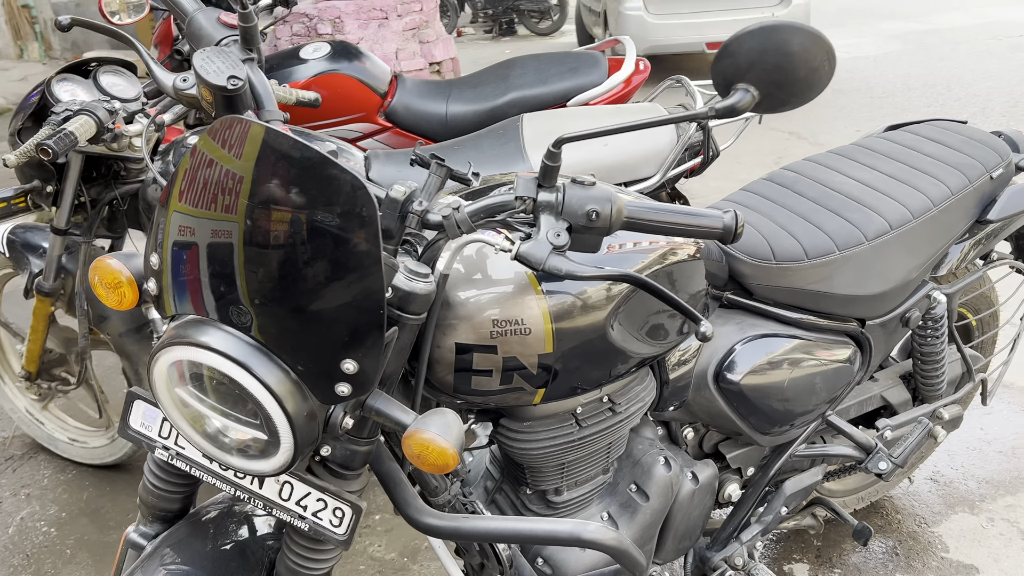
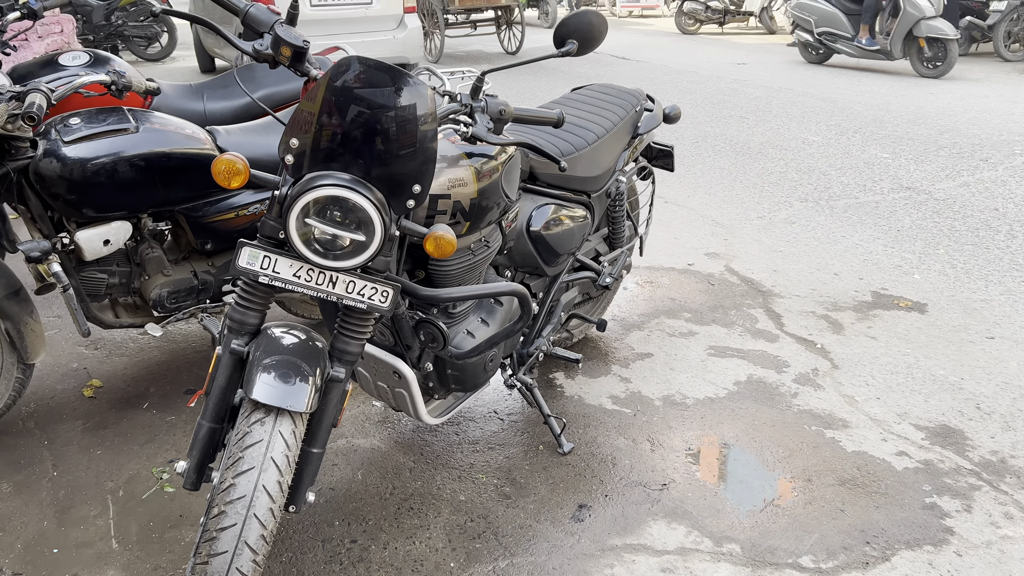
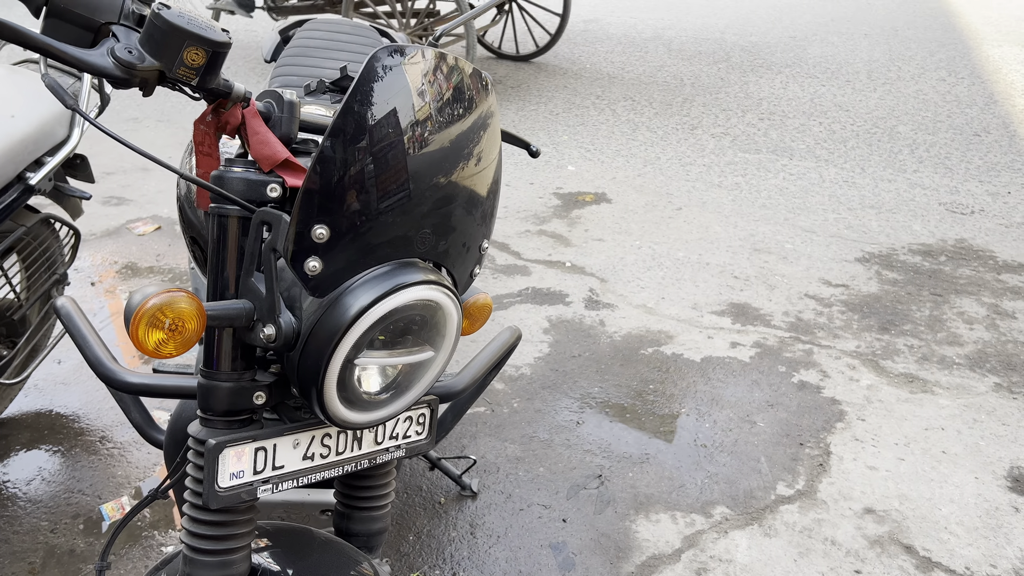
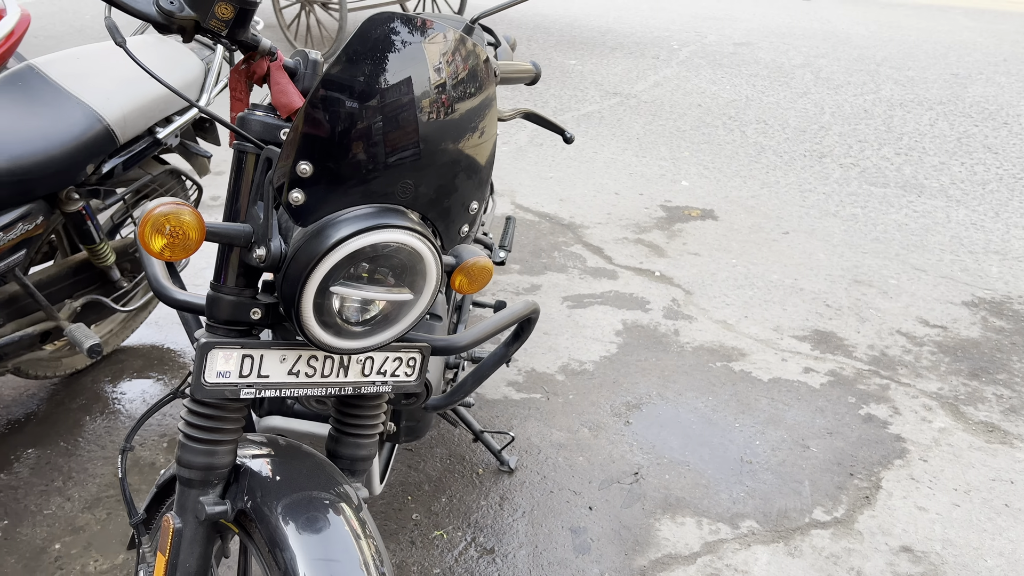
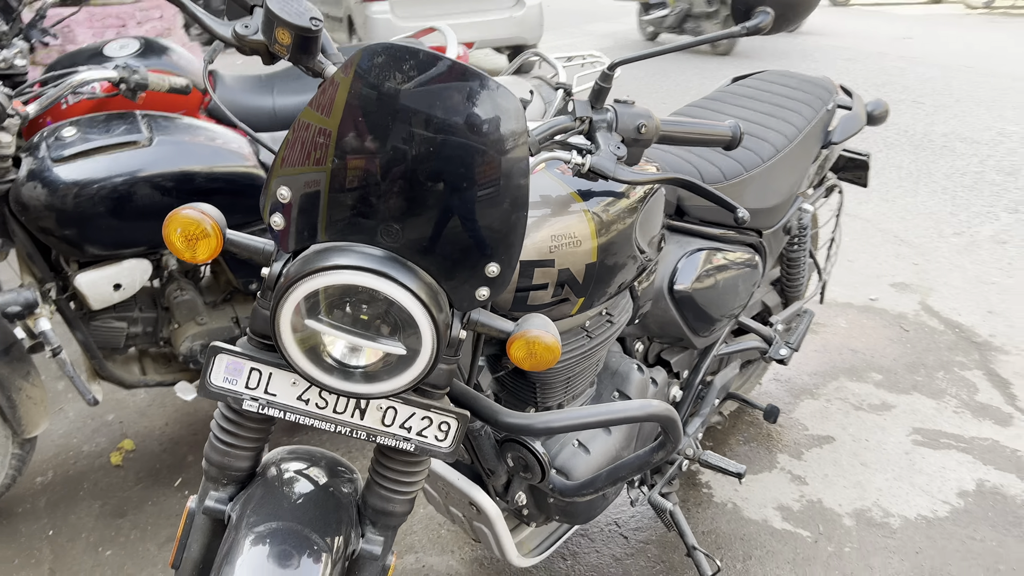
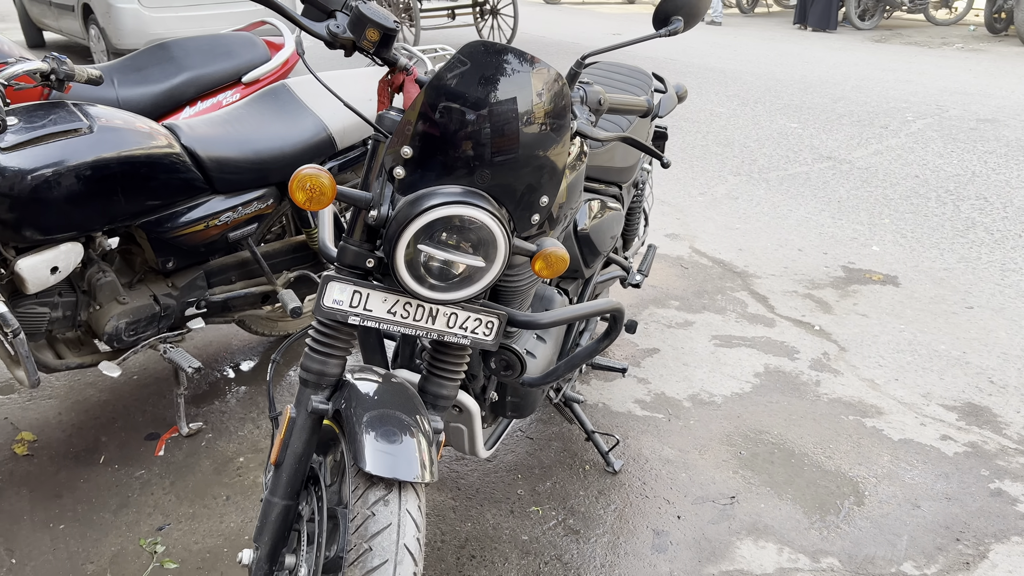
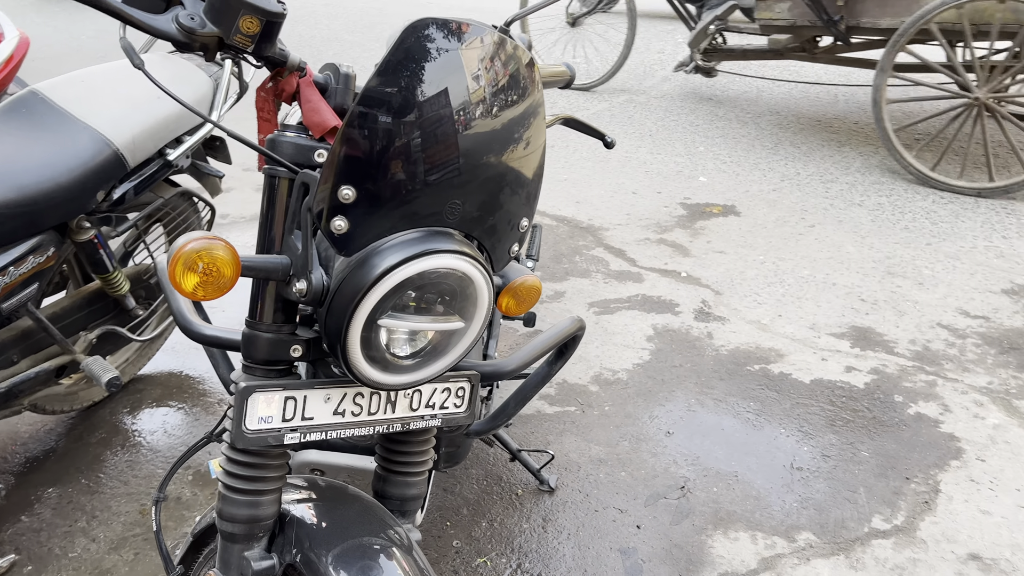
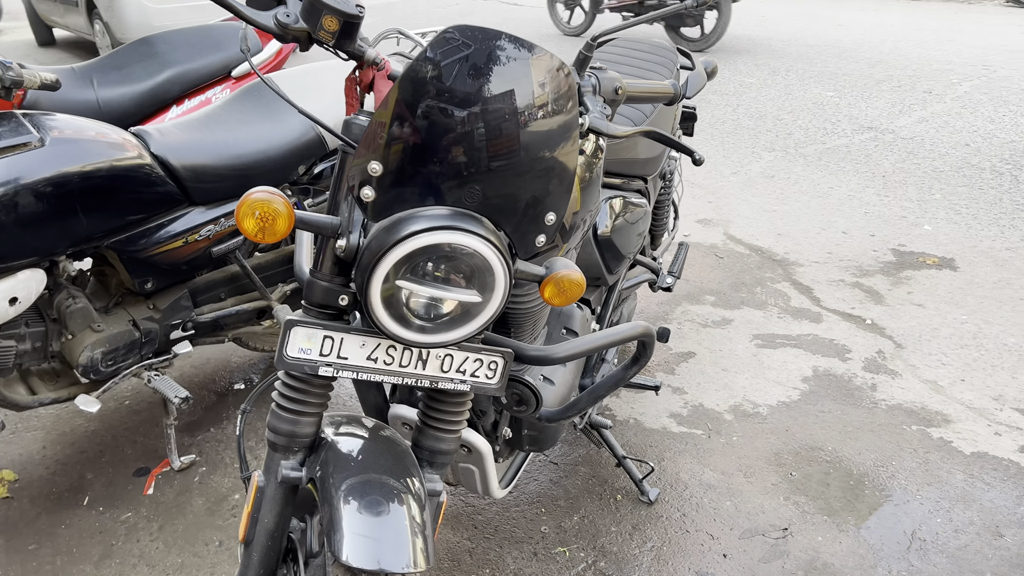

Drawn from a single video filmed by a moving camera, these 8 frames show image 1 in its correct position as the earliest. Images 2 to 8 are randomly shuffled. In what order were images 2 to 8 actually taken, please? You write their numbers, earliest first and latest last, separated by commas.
5, 8, 7, 3, 4, 6, 2
